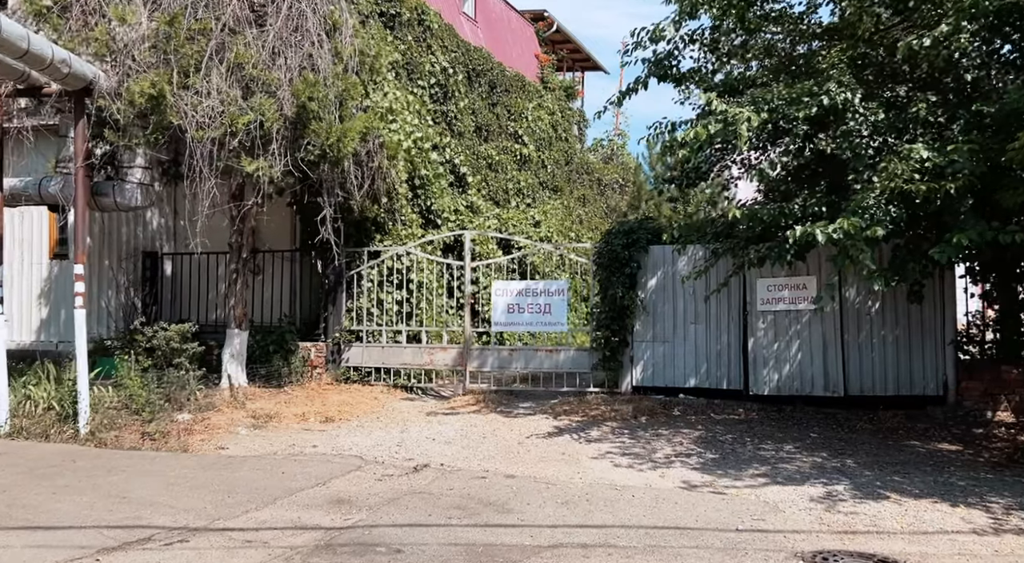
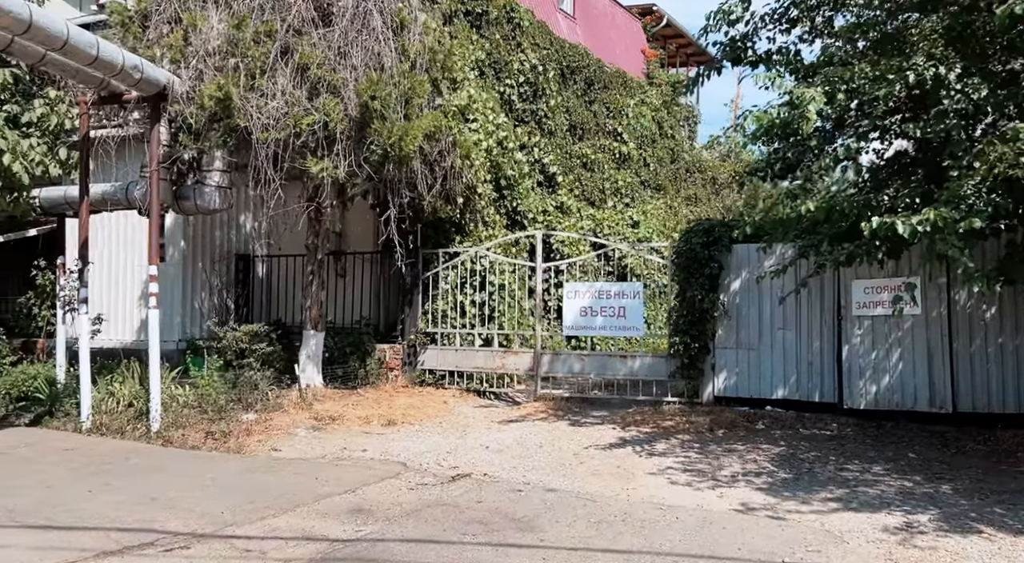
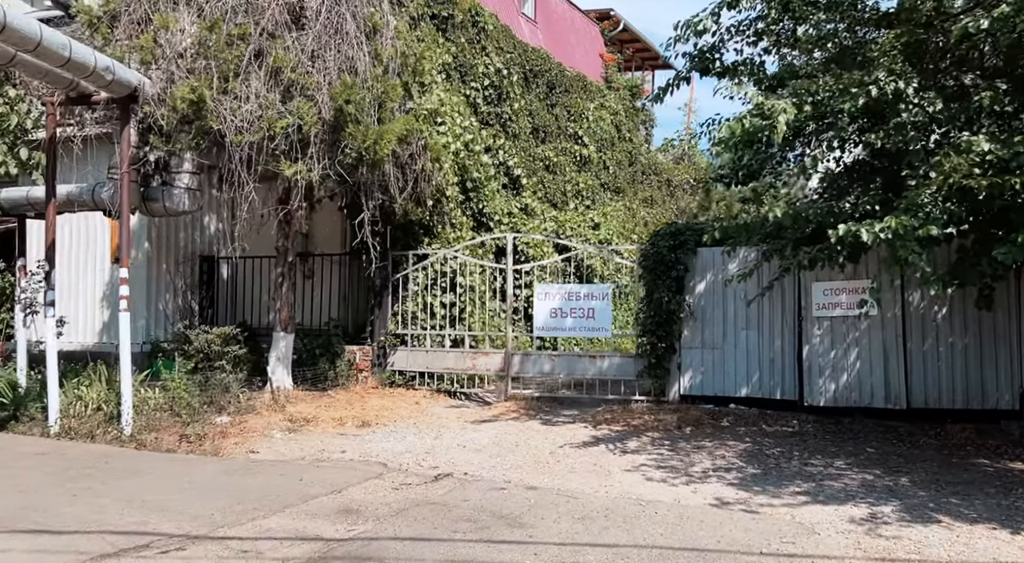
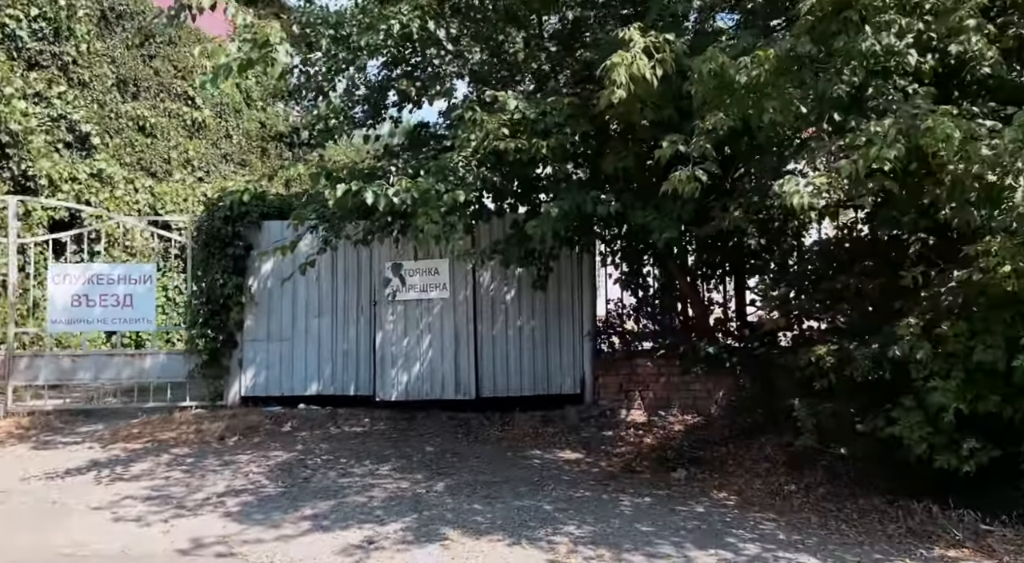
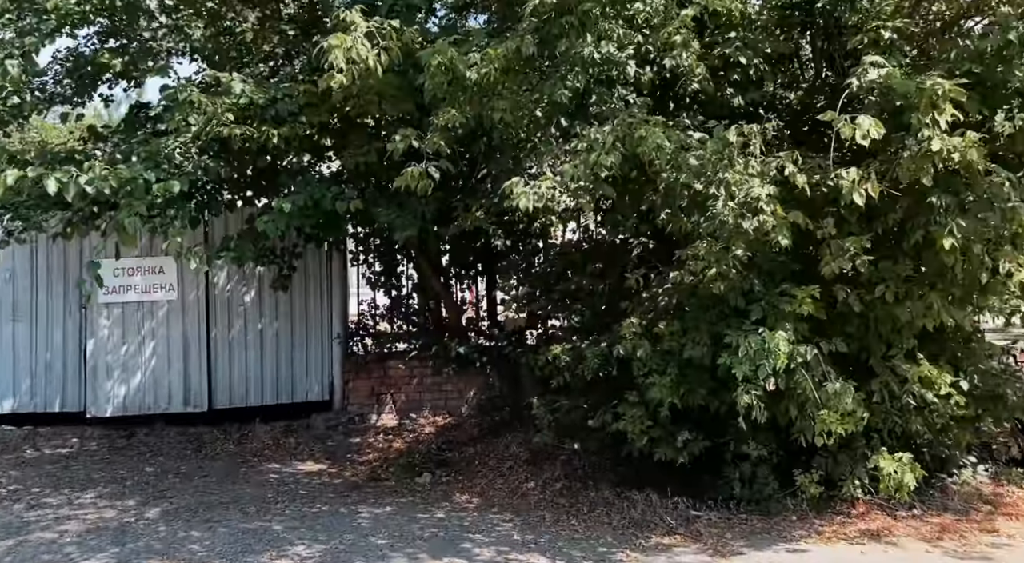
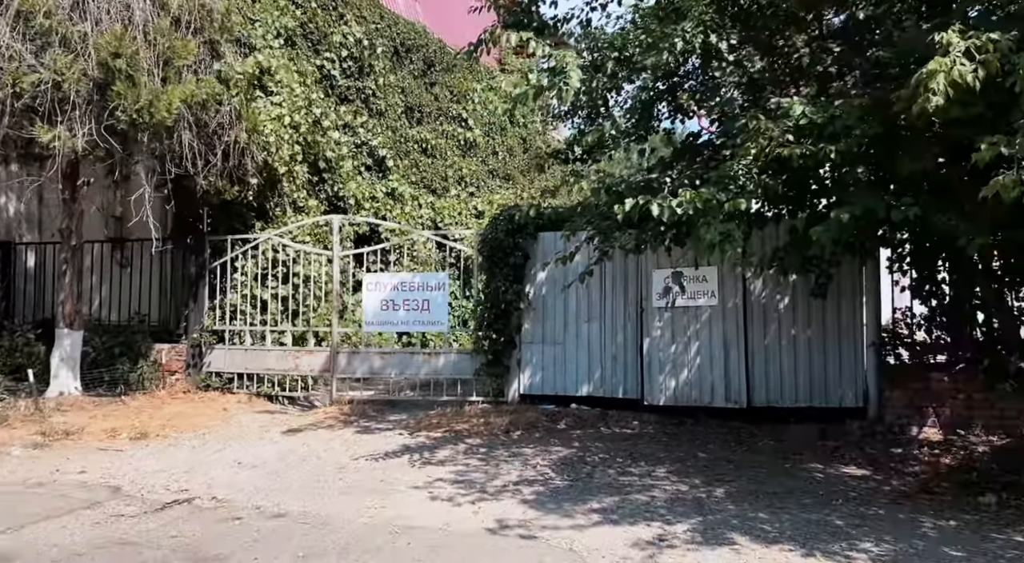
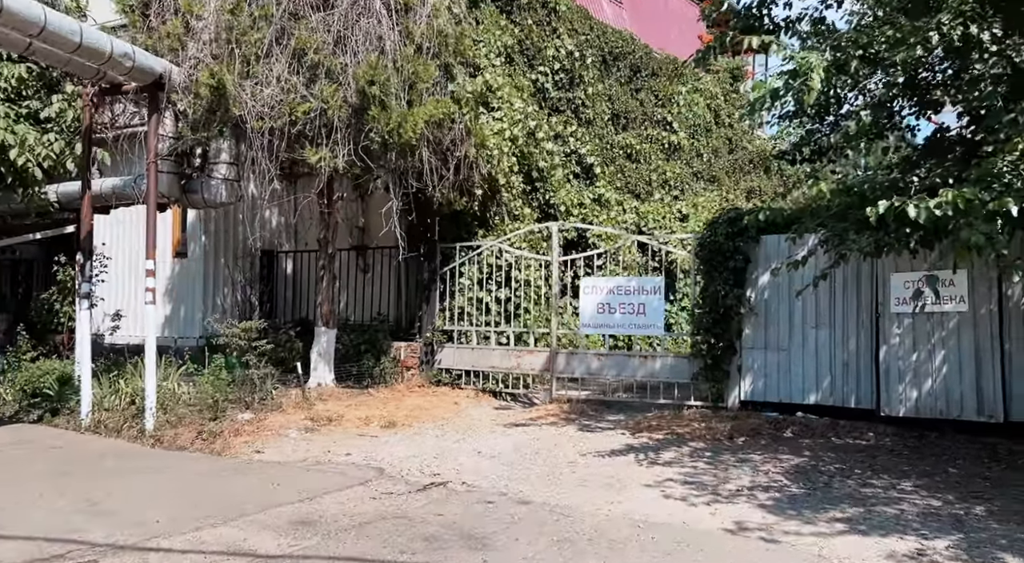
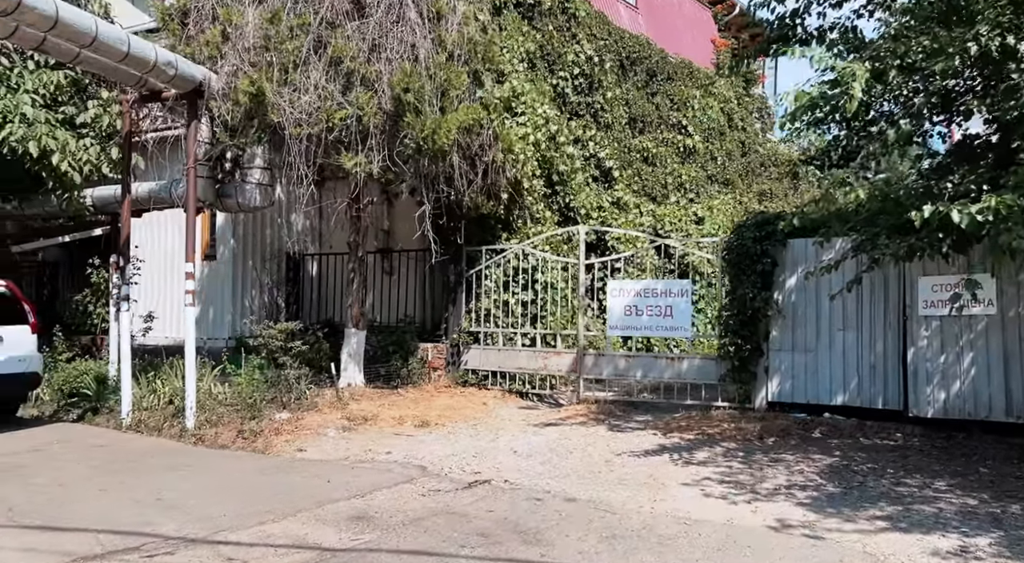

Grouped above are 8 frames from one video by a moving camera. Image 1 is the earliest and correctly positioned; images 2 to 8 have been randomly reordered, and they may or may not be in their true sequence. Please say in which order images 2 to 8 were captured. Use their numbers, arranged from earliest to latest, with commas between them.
3, 2, 8, 7, 6, 4, 5
